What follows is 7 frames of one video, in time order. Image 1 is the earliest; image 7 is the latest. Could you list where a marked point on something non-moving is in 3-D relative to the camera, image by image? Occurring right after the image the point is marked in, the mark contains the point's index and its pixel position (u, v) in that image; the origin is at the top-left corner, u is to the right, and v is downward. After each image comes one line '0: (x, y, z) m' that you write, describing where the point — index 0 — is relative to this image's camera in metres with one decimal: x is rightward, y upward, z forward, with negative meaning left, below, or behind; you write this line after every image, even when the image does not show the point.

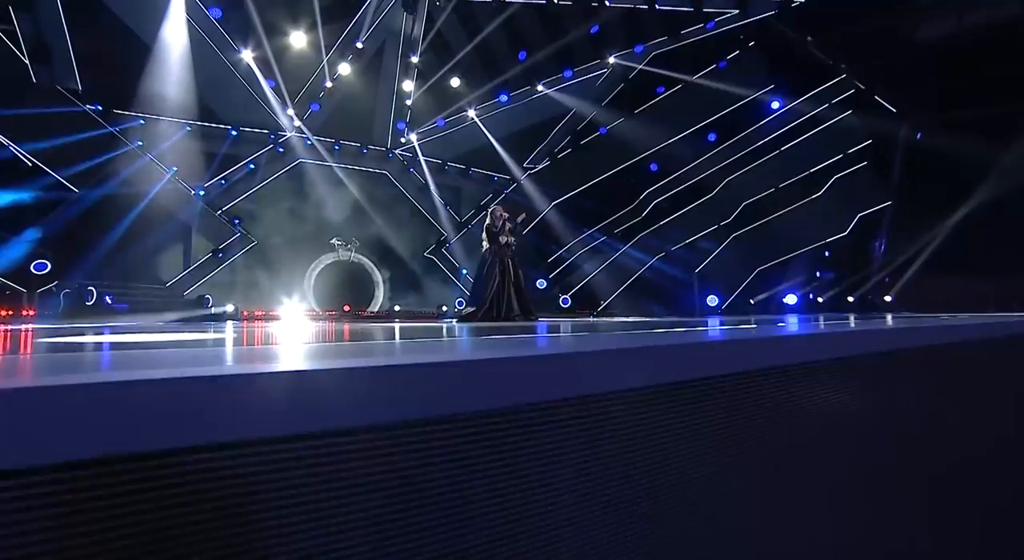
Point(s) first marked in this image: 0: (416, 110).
0: (-2.3, +4.1, +10.8) m
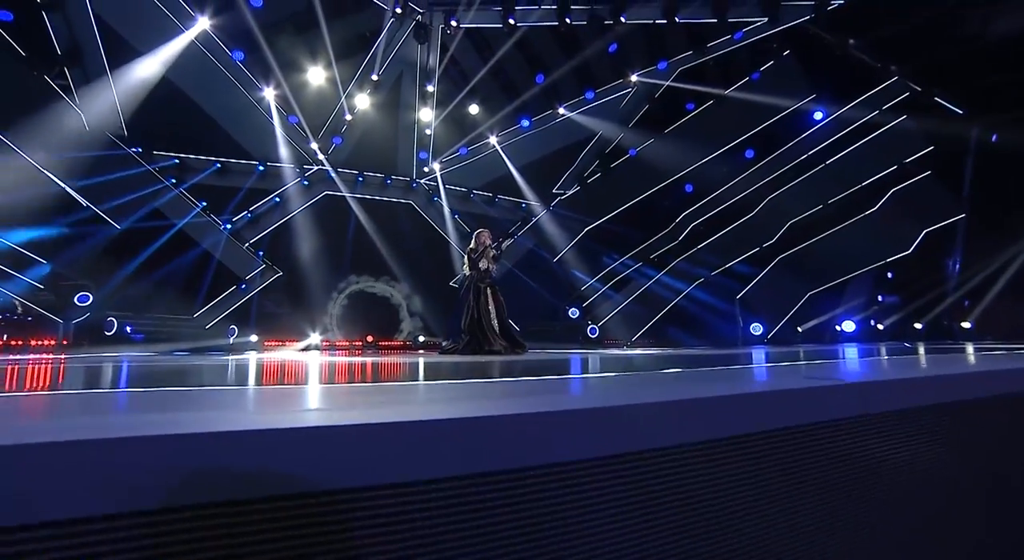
0: (-1.8, +3.4, +10.8) m
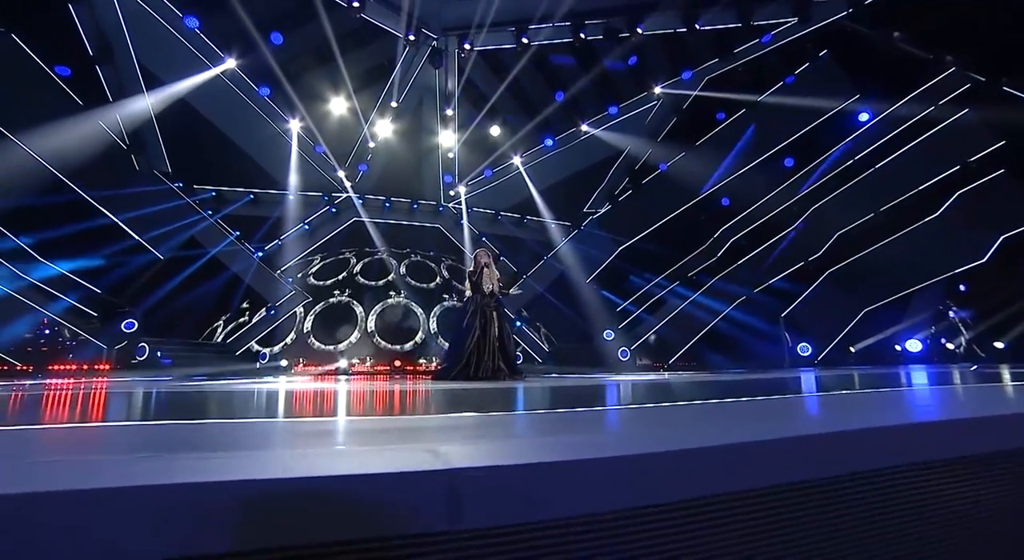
0: (-1.2, +2.8, +10.8) m
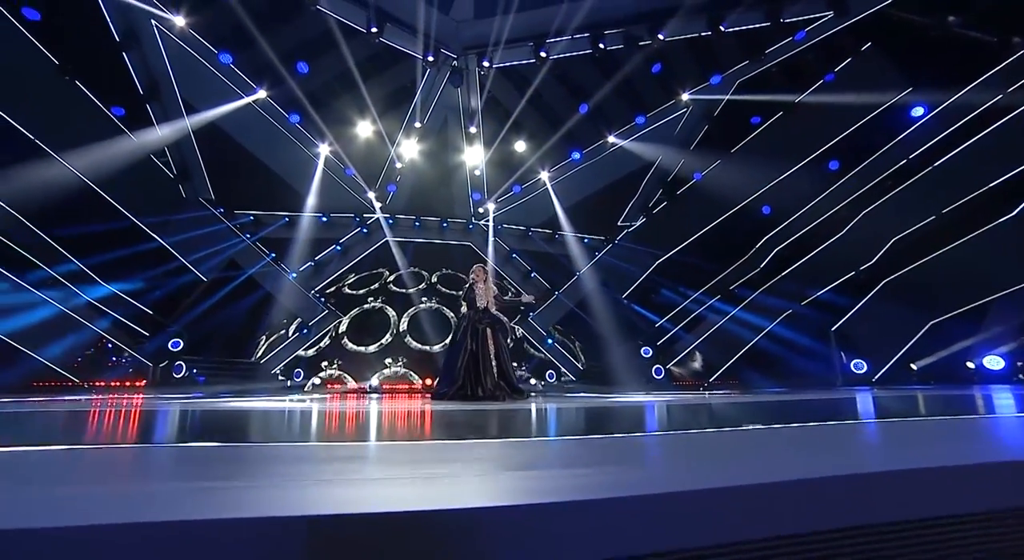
0: (-0.6, +2.4, +10.8) m
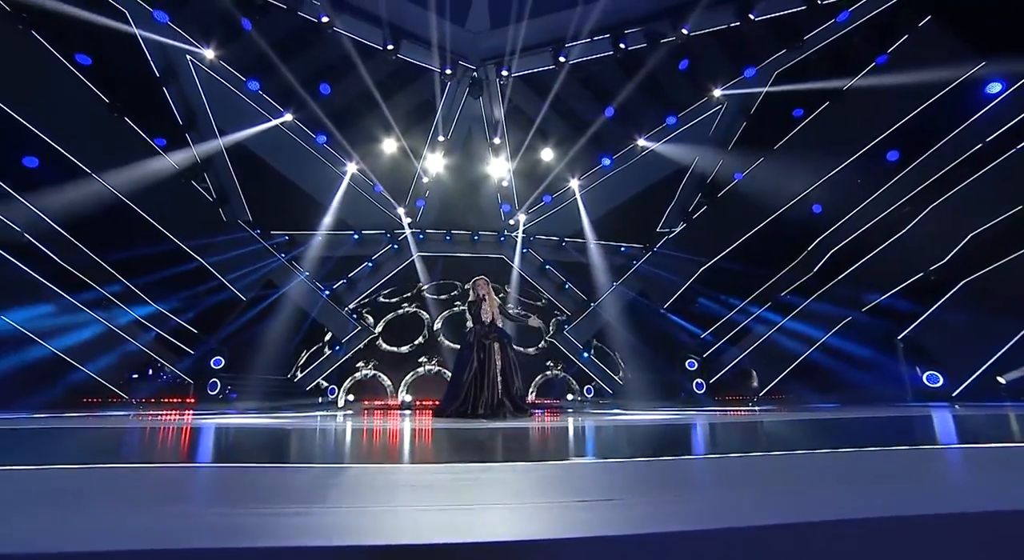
0: (+0.1, +2.1, +10.7) m
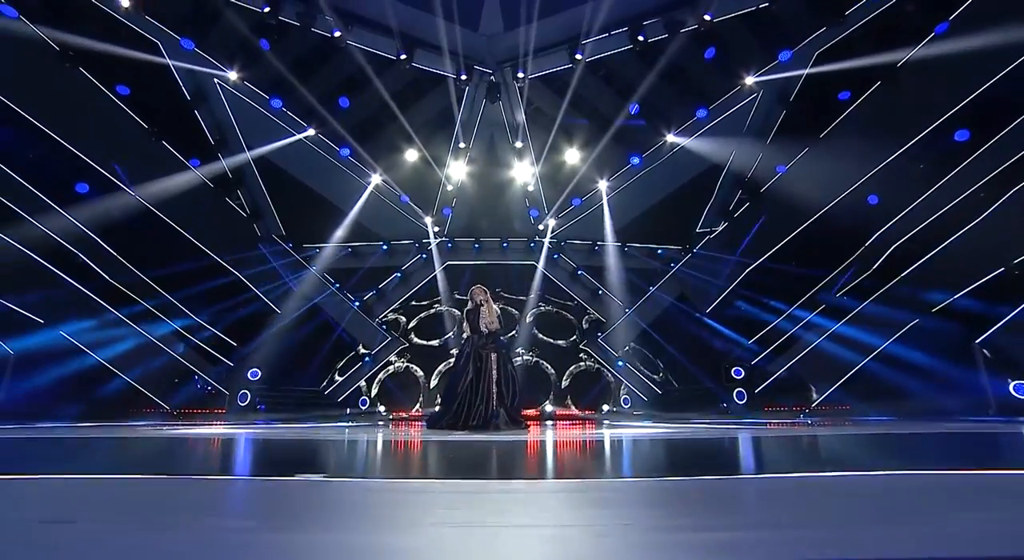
0: (+0.7, +2.0, +10.4) m
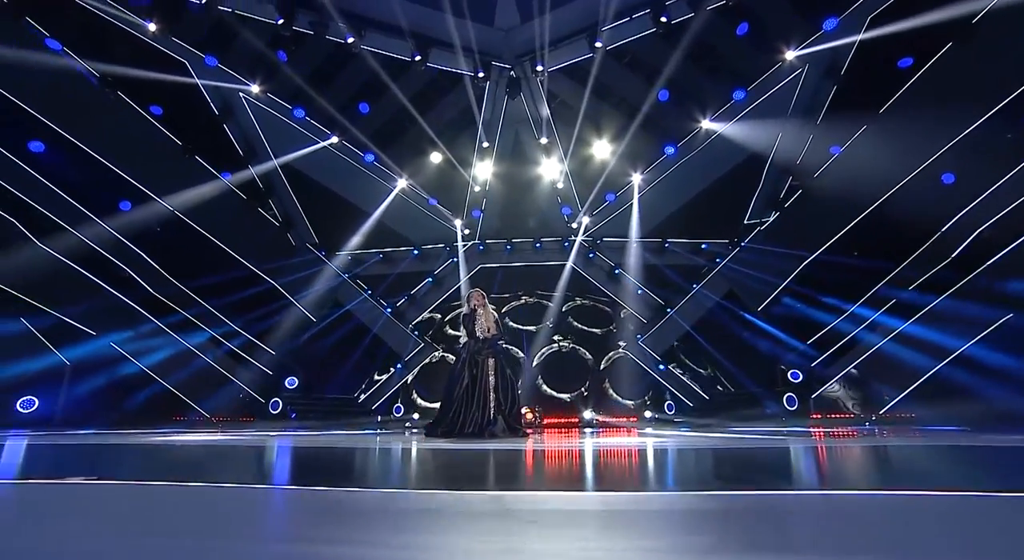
0: (+1.3, +2.0, +10.0) m
